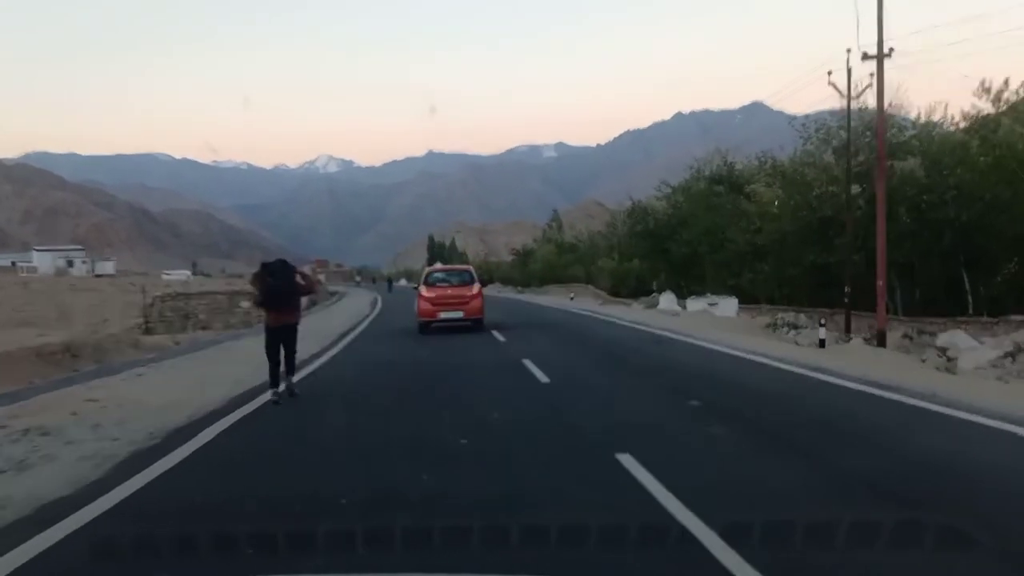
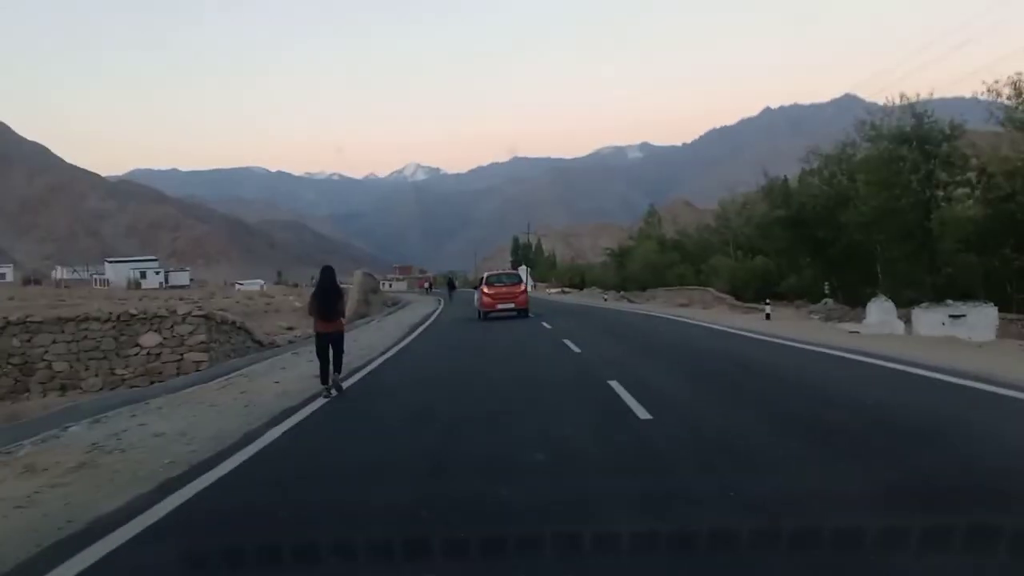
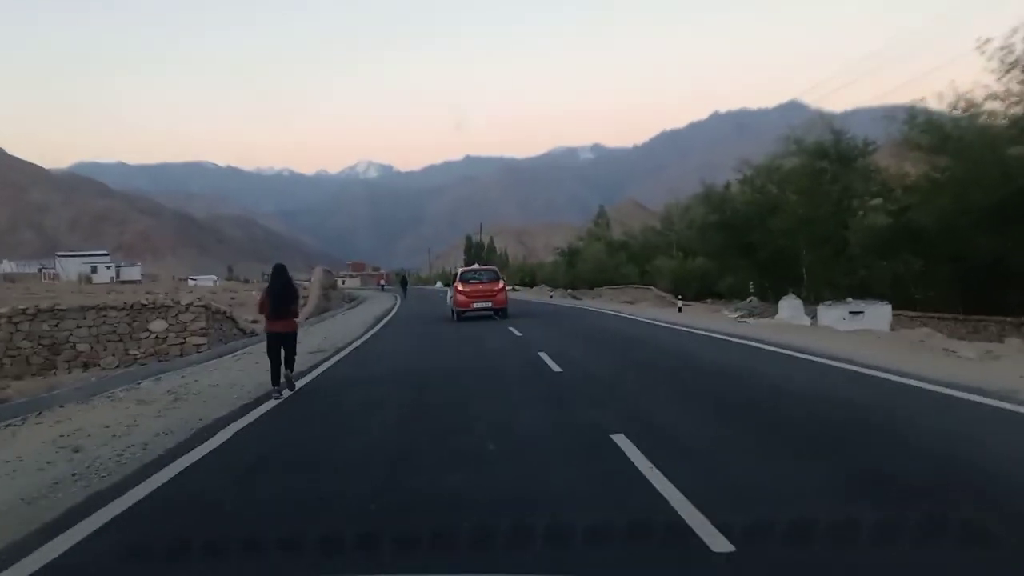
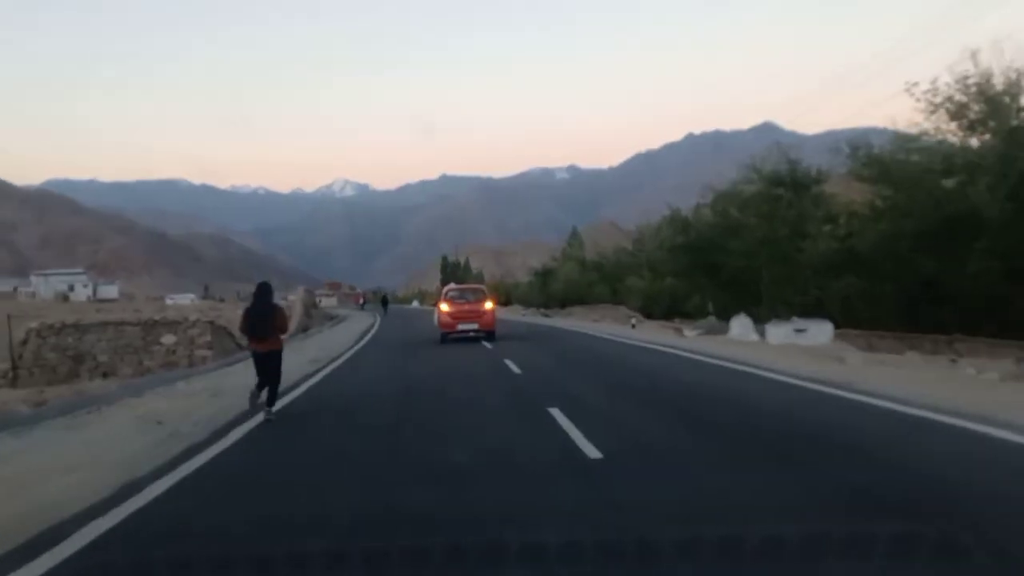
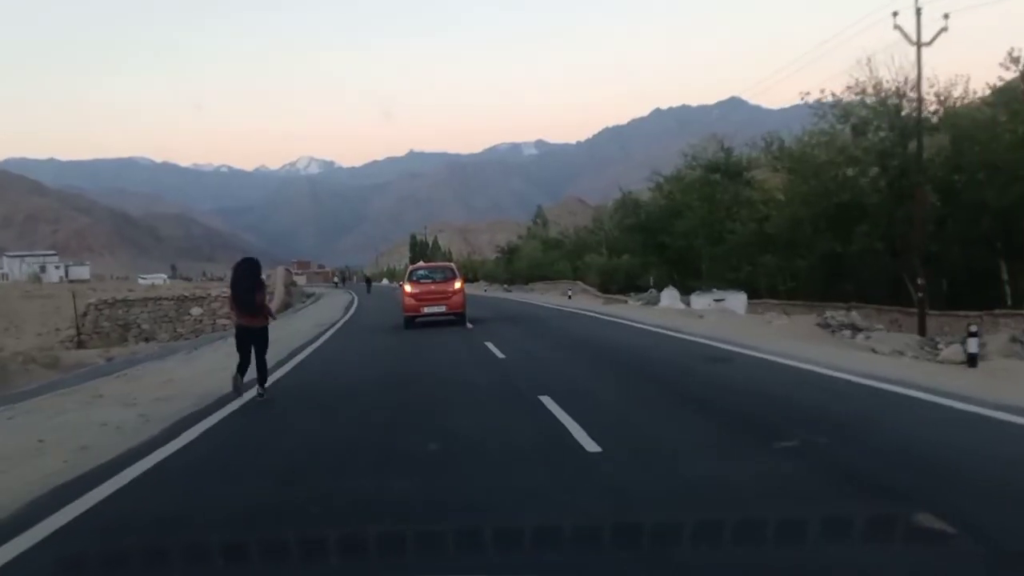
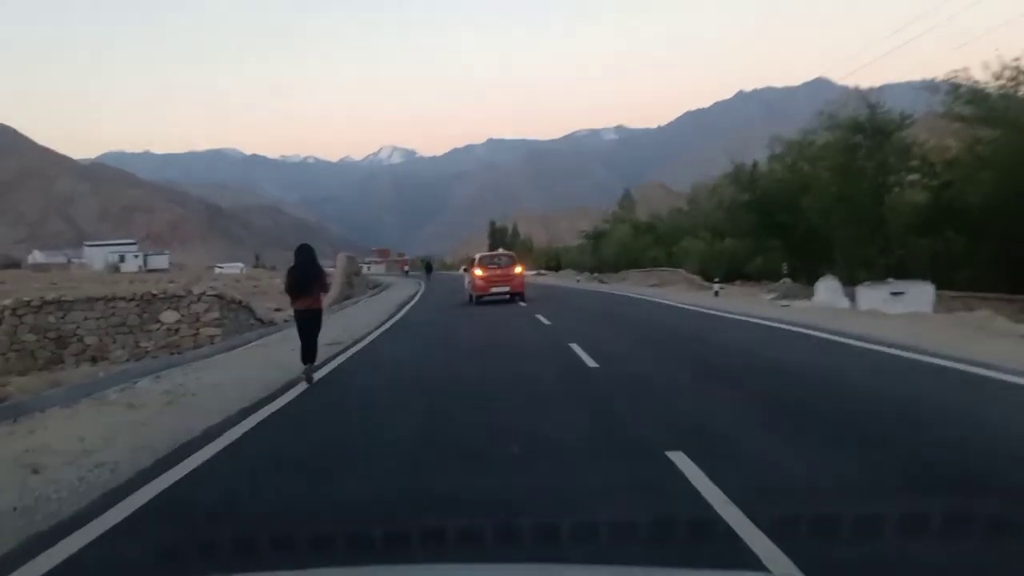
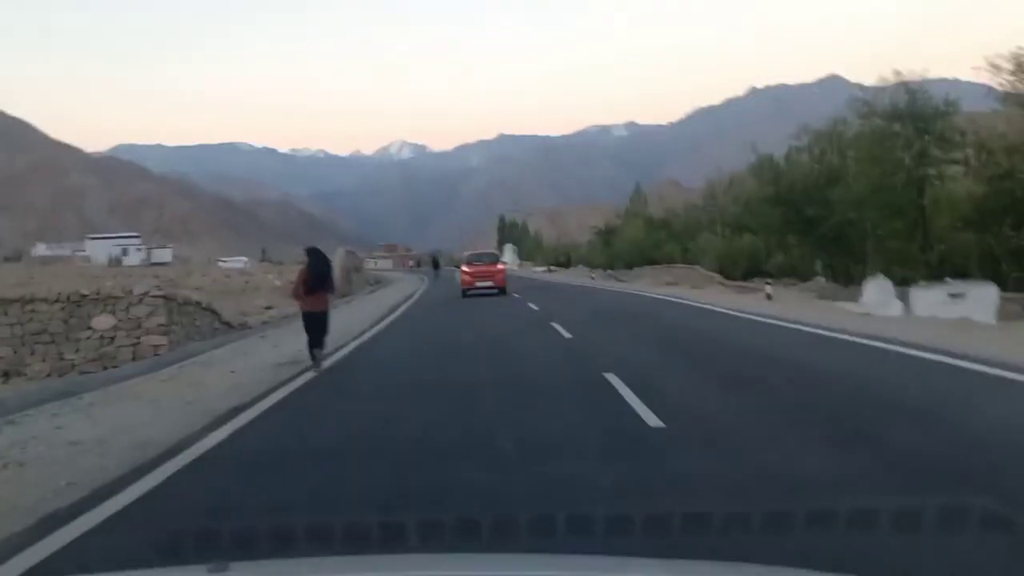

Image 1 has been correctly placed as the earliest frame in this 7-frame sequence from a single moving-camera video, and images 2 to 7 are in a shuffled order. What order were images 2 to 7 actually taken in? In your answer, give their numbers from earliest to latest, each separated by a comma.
5, 4, 3, 6, 2, 7
